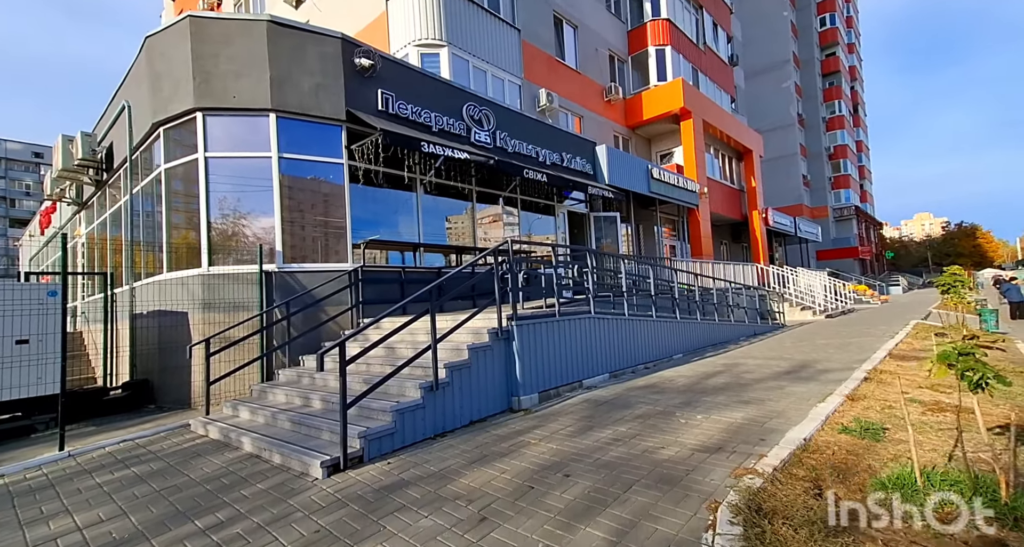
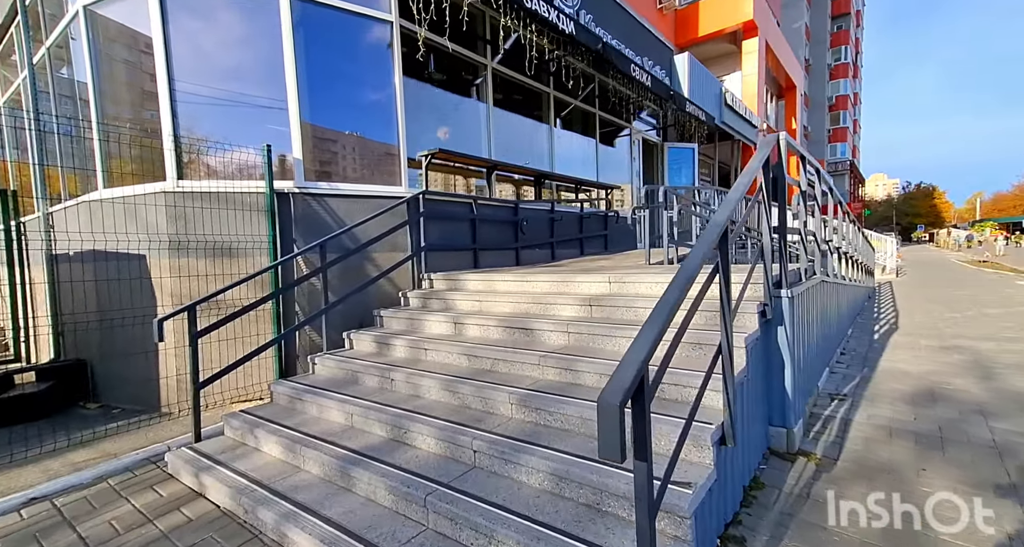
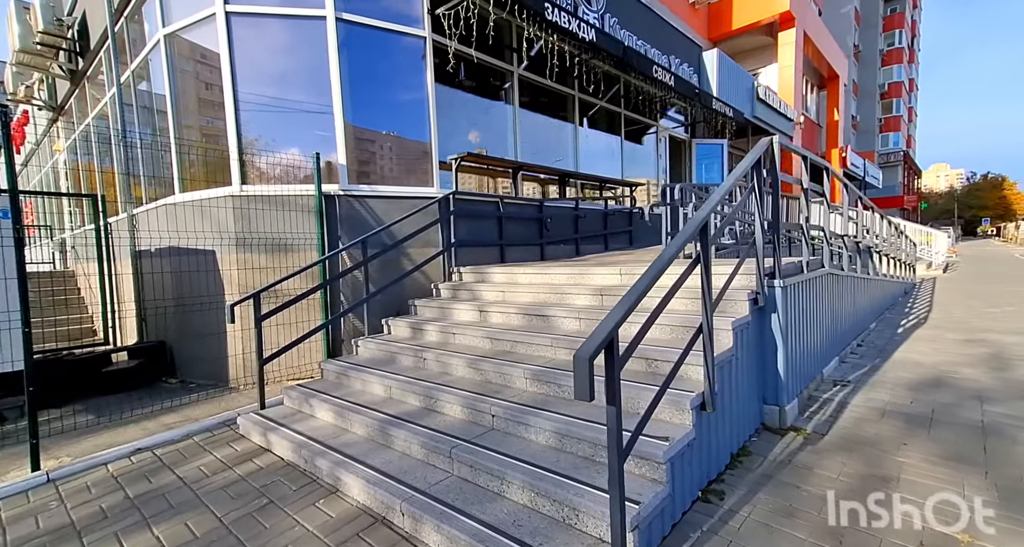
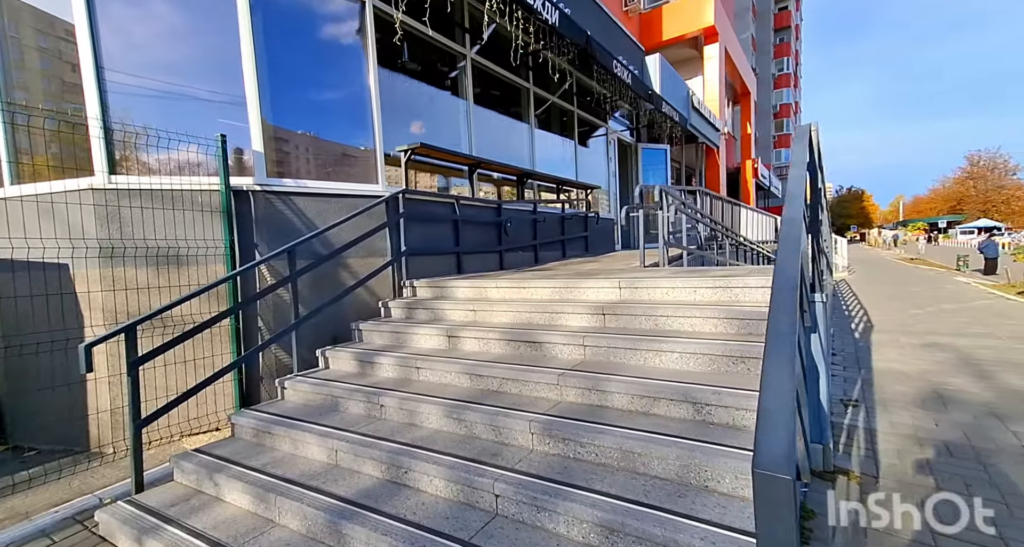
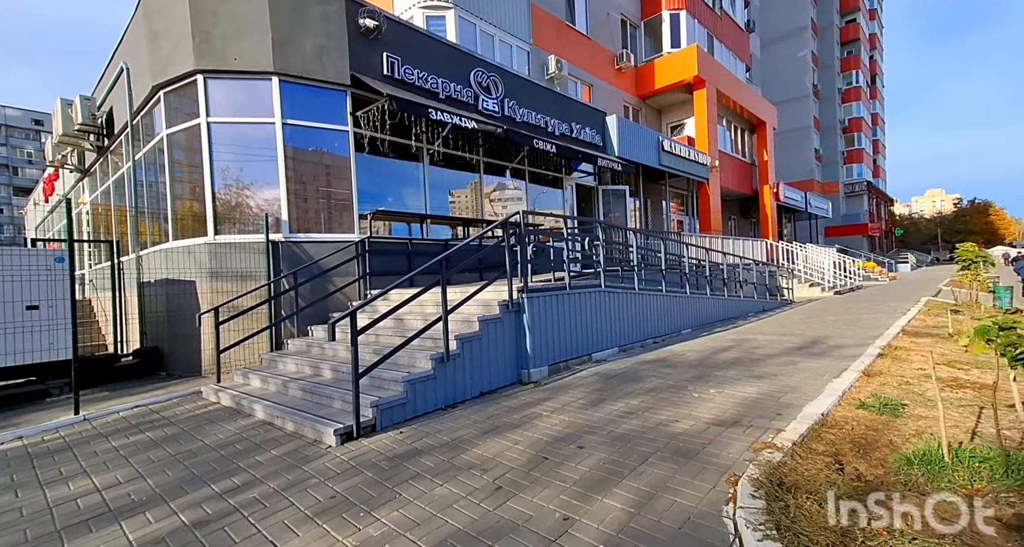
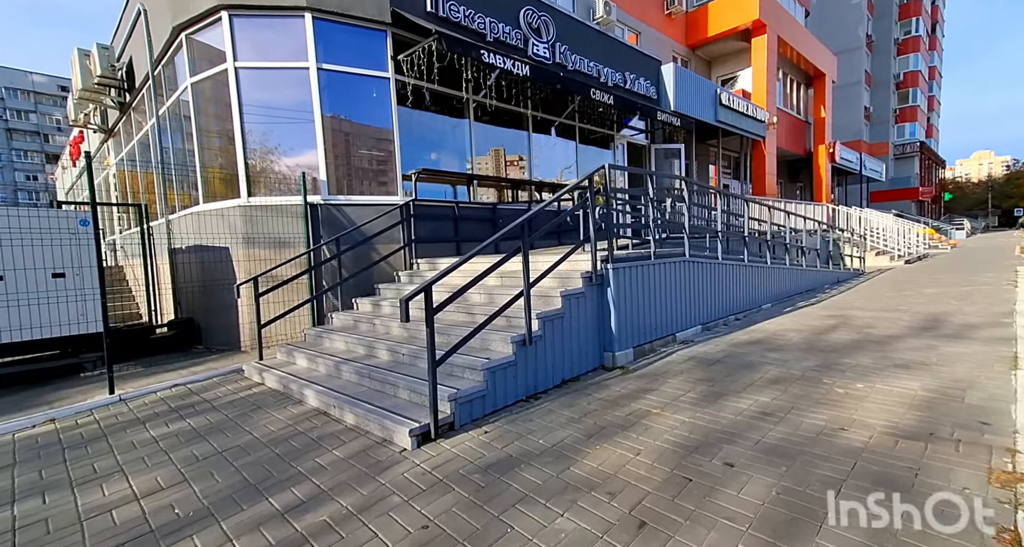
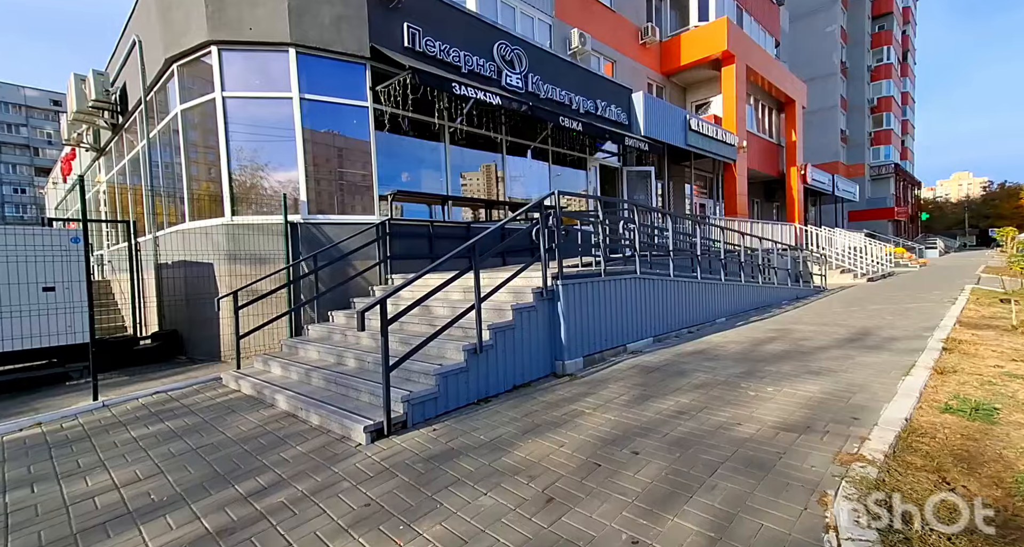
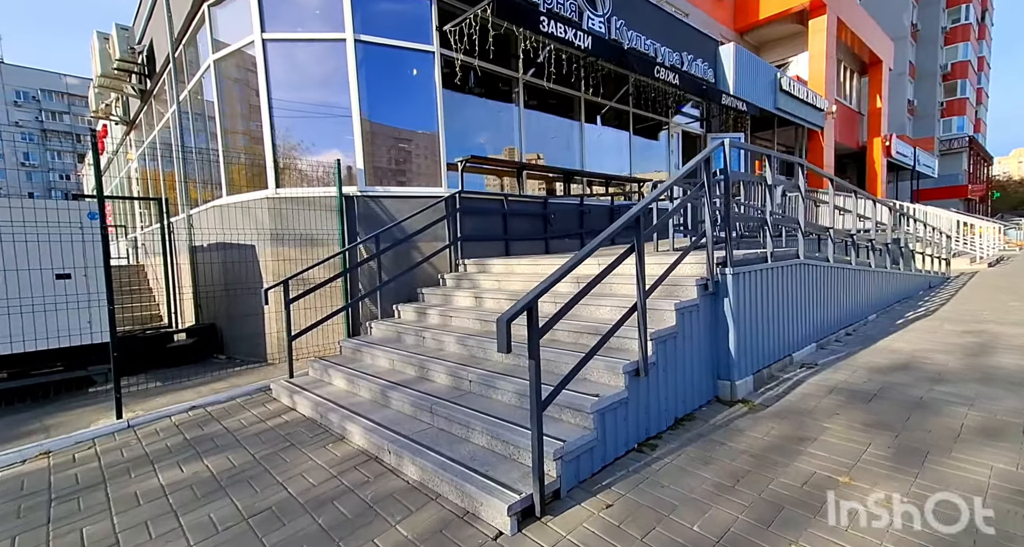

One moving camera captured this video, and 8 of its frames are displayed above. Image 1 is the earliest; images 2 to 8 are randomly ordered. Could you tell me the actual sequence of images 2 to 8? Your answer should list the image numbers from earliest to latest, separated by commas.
5, 7, 6, 8, 3, 2, 4
